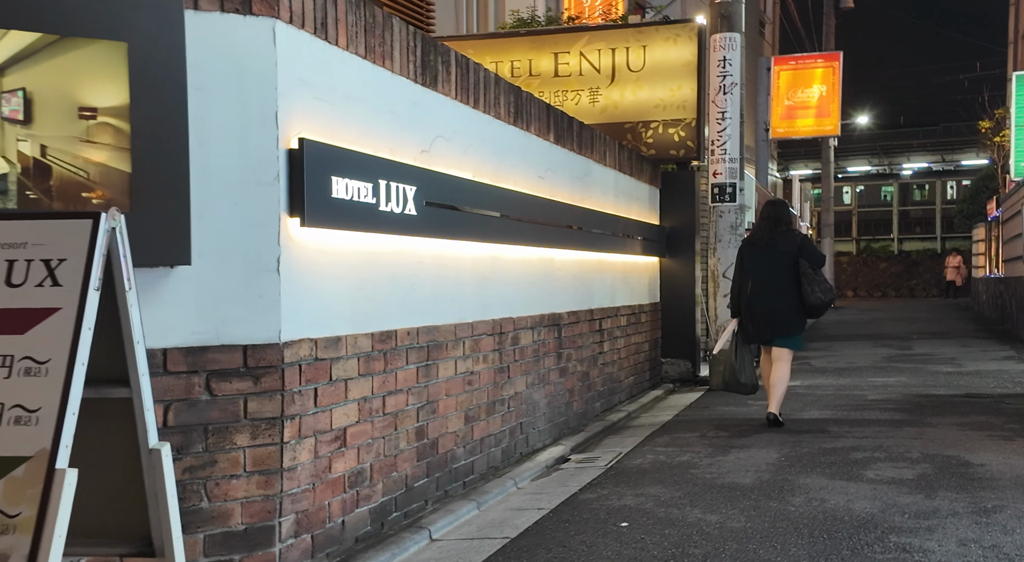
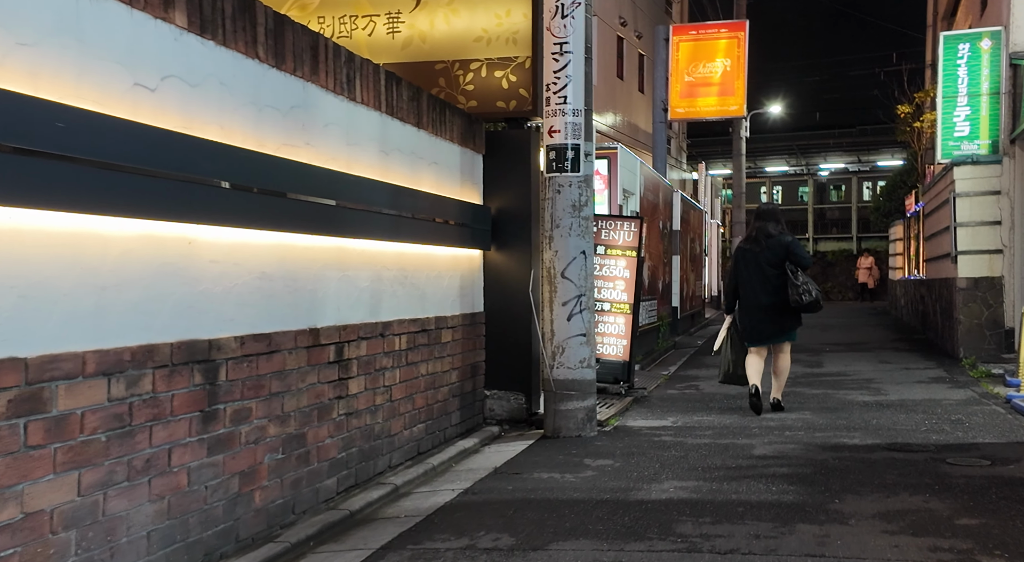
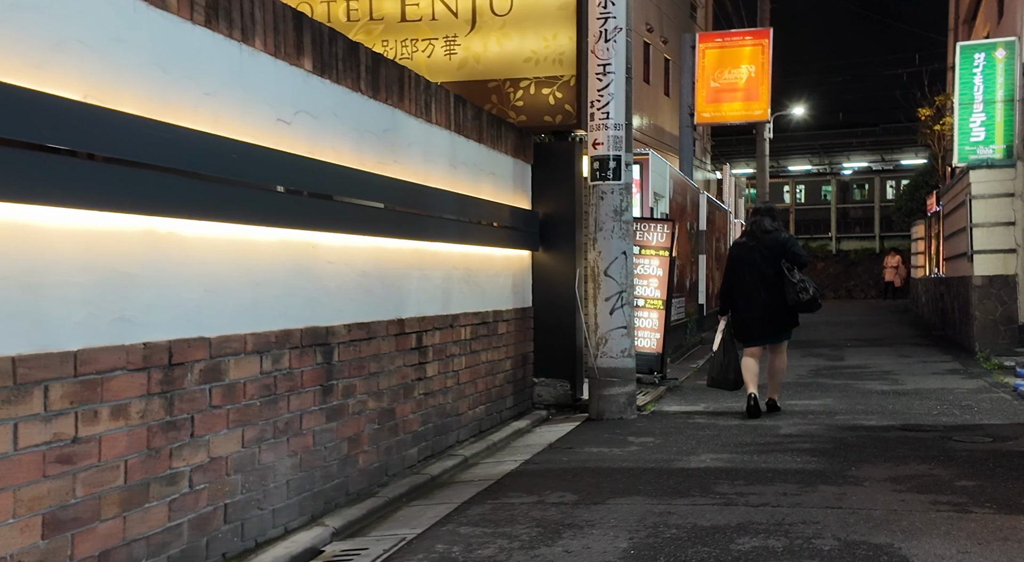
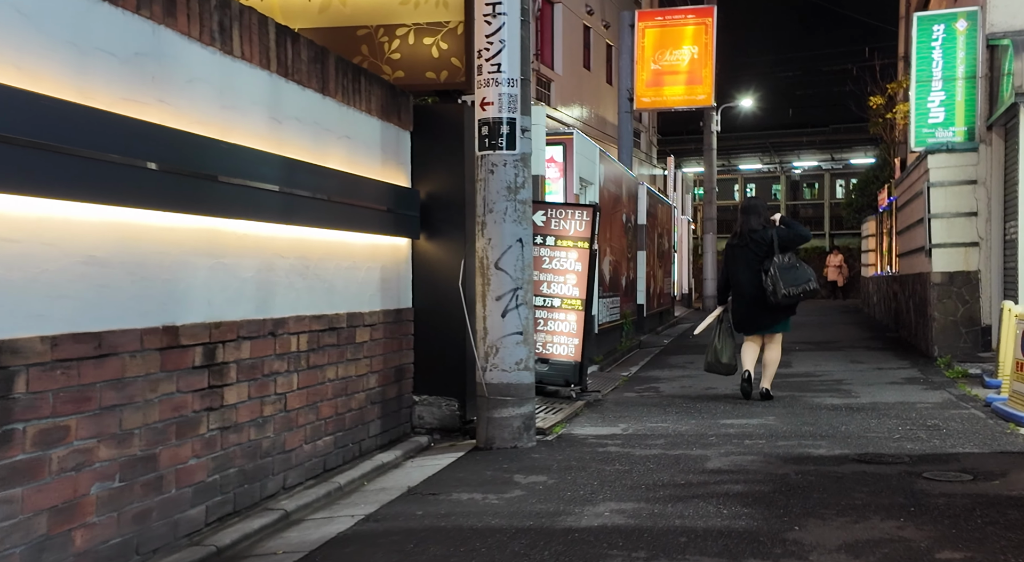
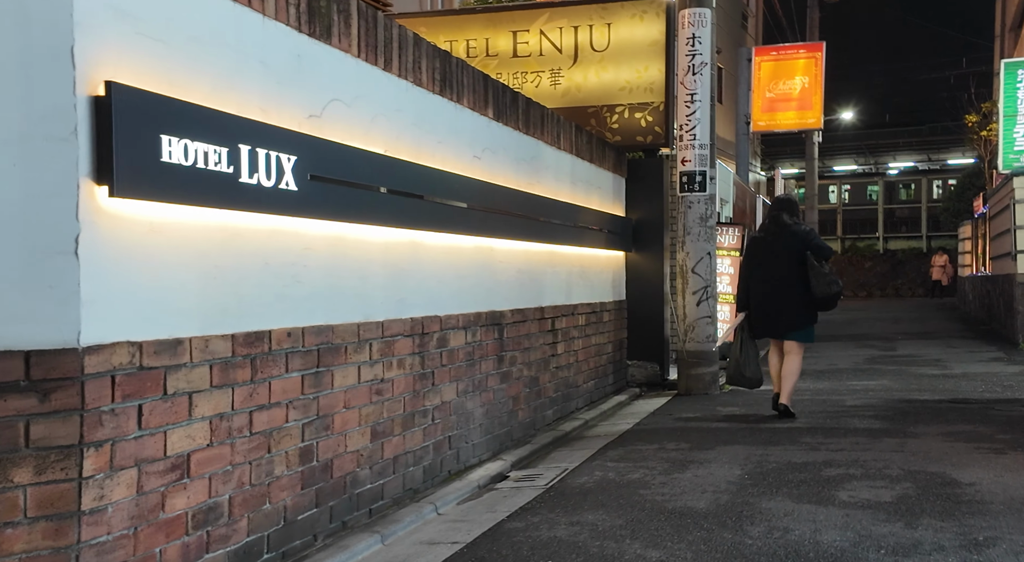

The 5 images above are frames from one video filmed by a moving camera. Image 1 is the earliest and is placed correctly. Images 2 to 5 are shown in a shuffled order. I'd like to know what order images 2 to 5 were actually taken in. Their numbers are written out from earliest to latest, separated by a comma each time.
5, 3, 2, 4
